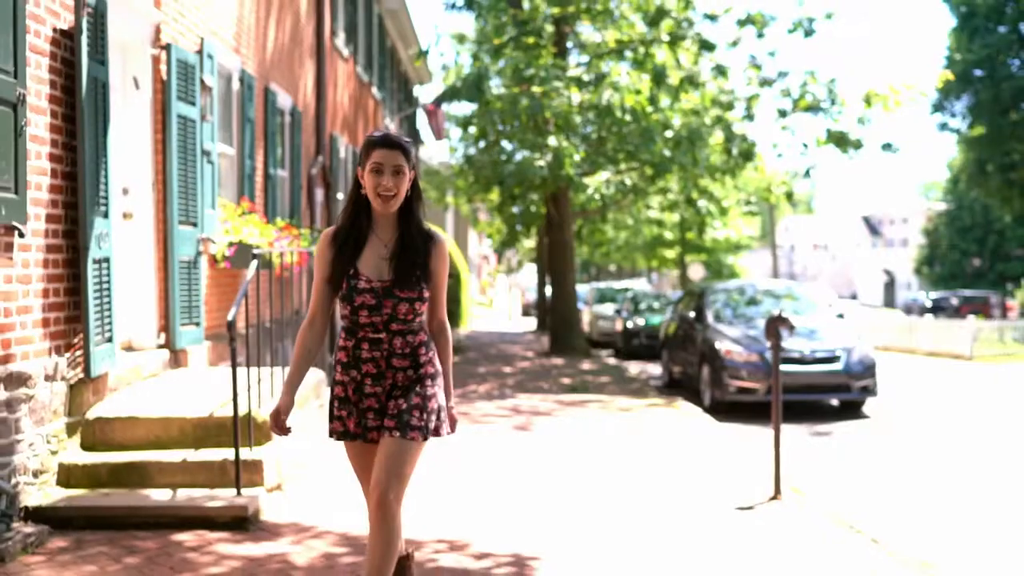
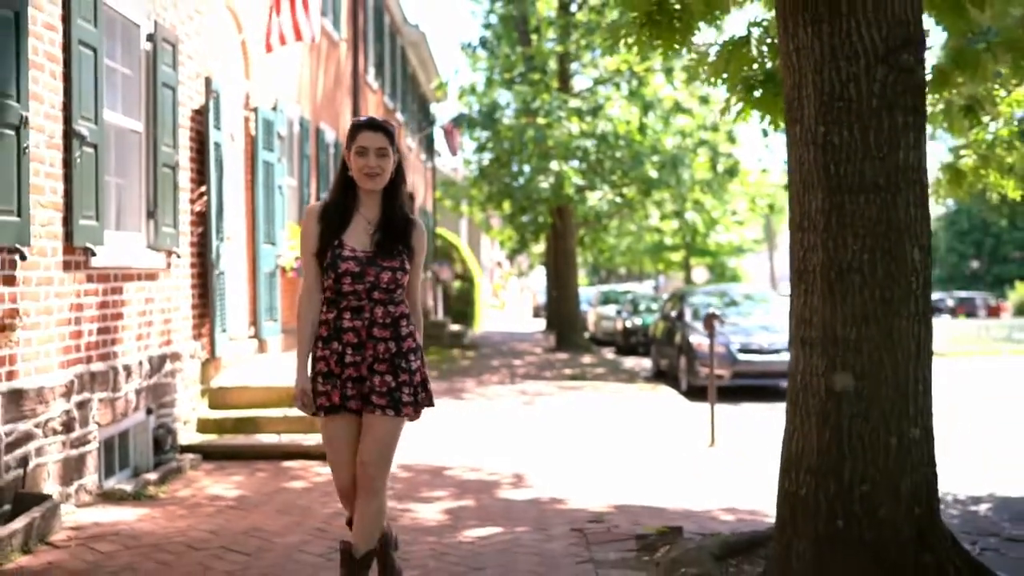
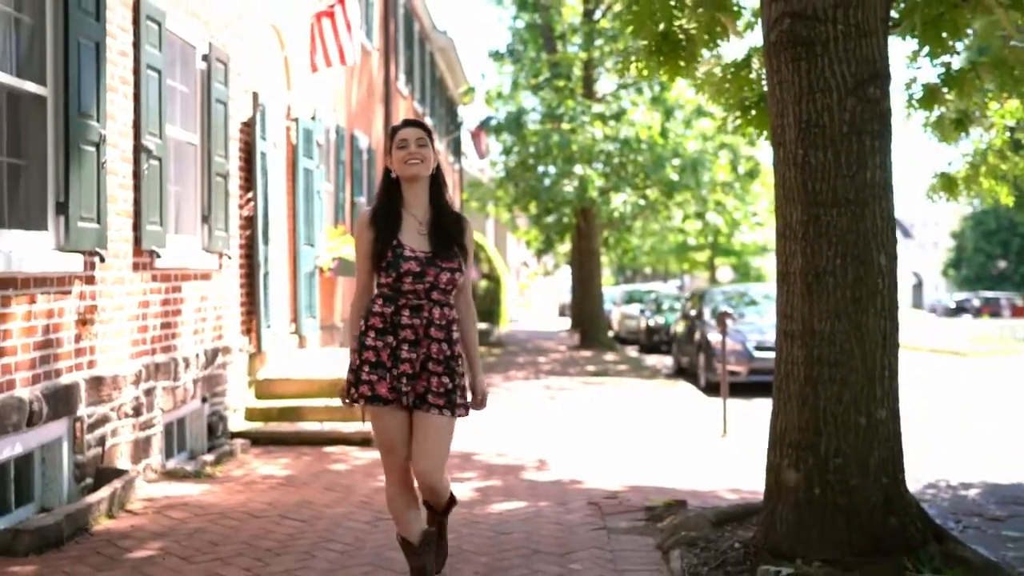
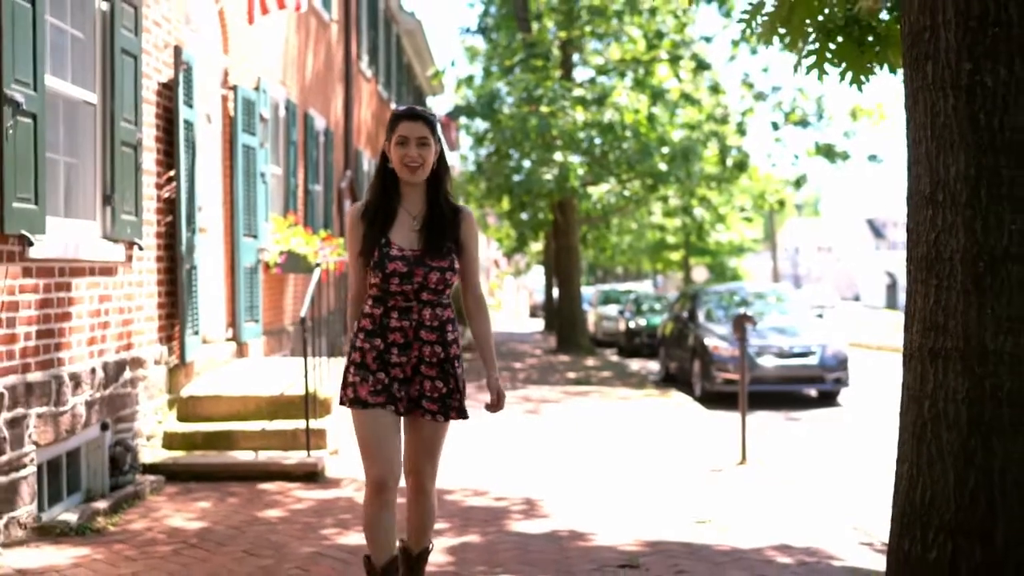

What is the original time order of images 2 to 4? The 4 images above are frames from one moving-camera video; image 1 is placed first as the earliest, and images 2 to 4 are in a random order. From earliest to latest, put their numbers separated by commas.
4, 2, 3
